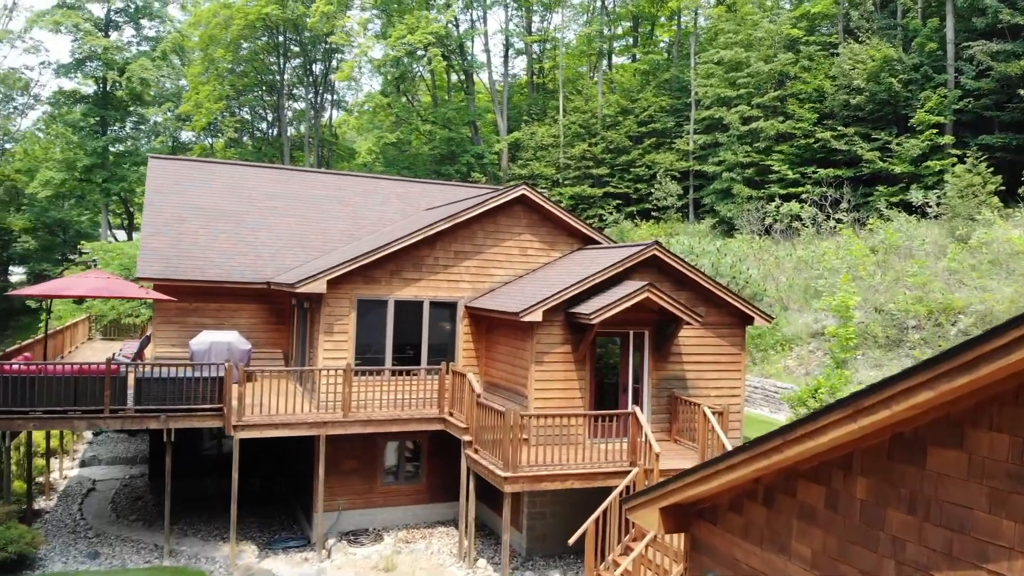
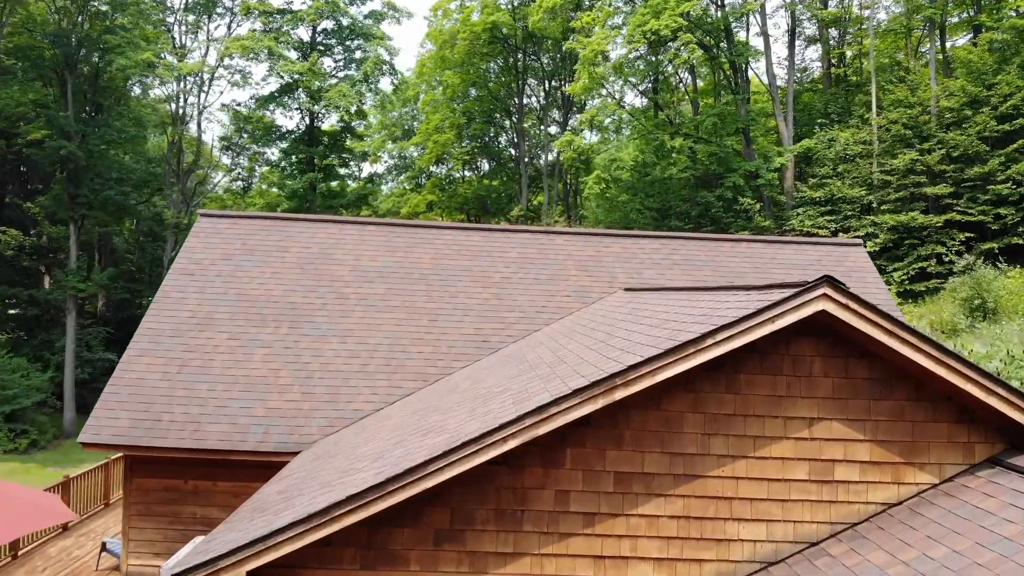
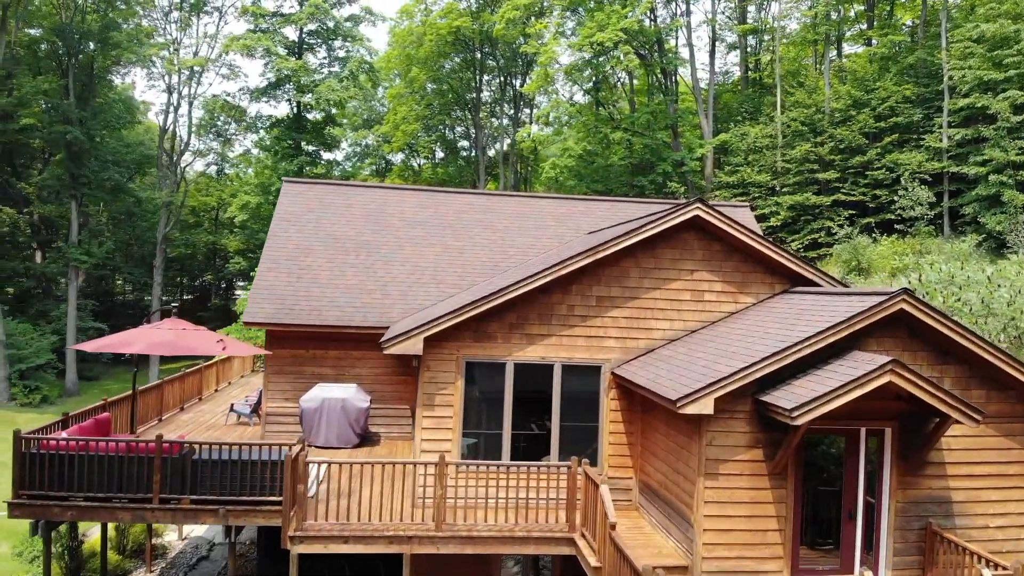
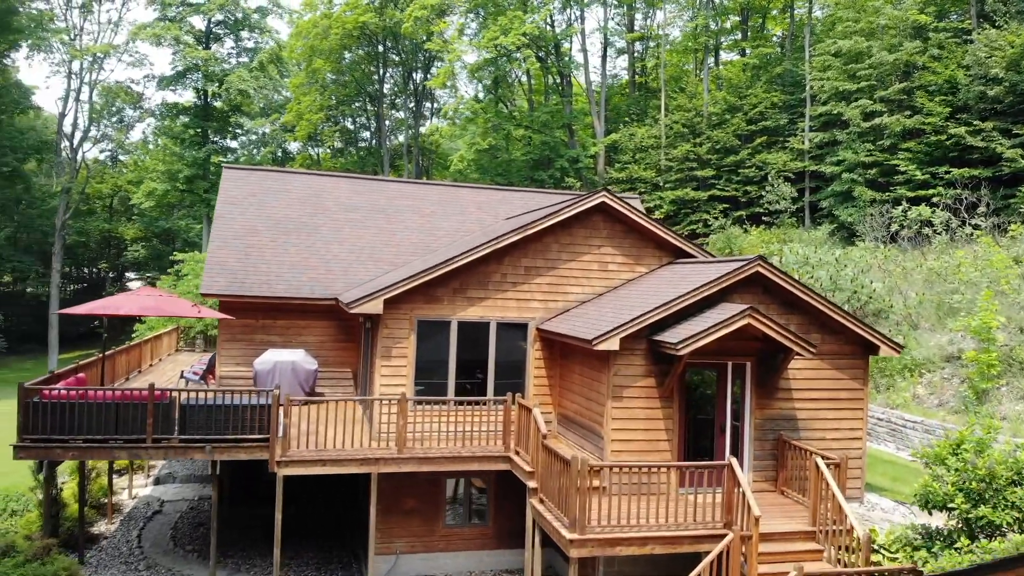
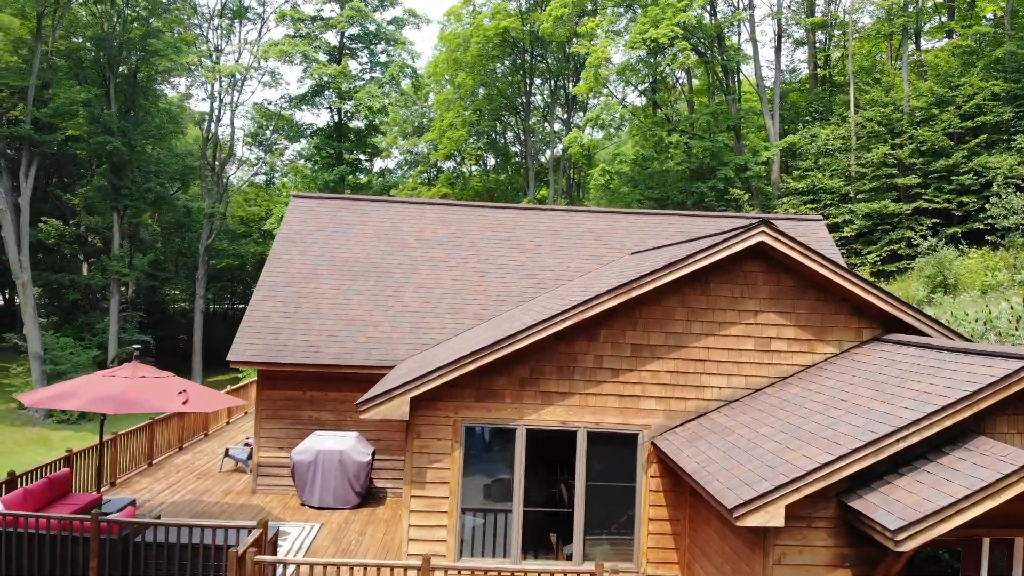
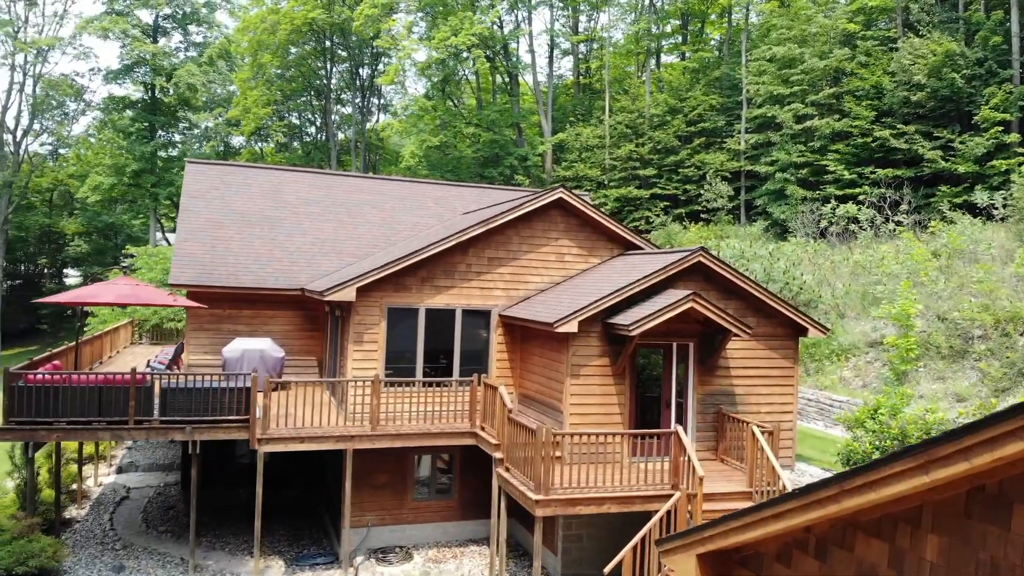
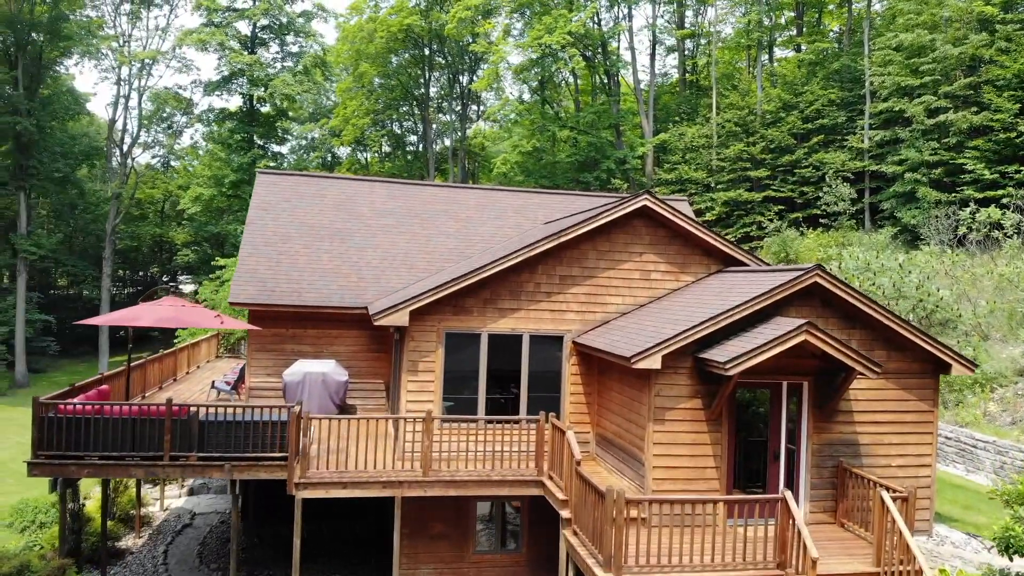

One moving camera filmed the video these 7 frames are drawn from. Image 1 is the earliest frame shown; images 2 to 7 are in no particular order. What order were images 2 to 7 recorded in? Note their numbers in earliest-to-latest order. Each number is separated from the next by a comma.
6, 4, 7, 3, 5, 2
